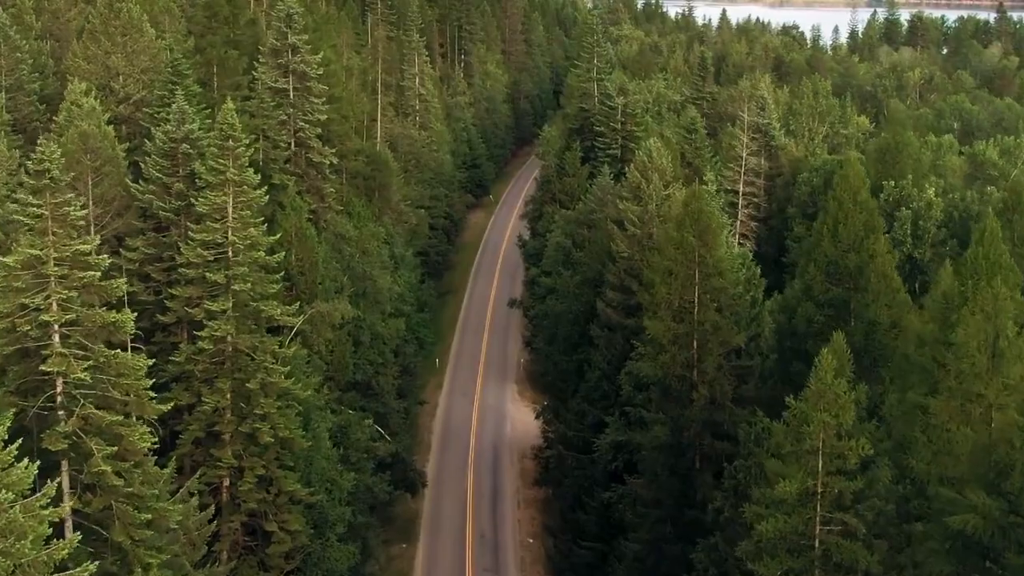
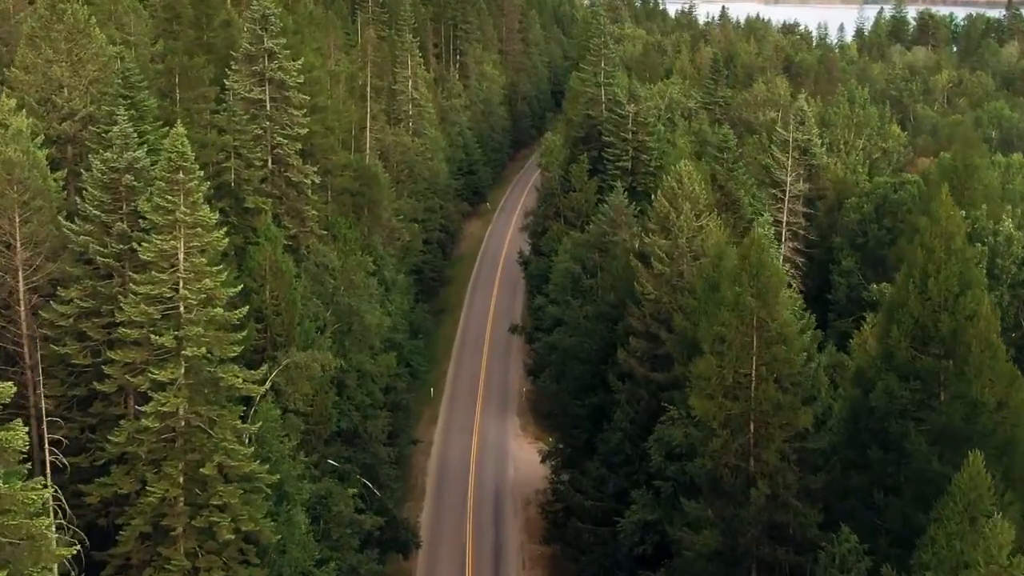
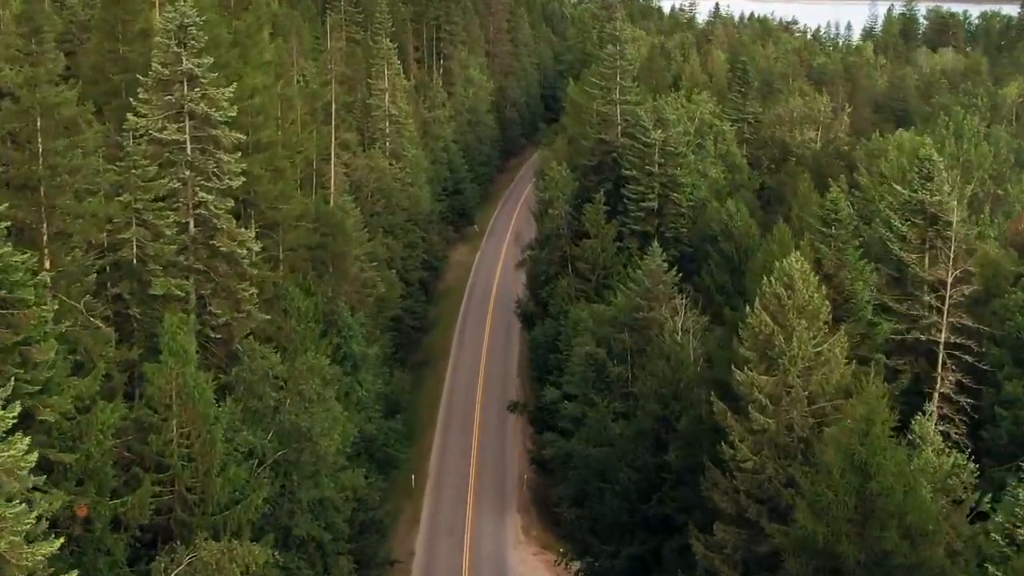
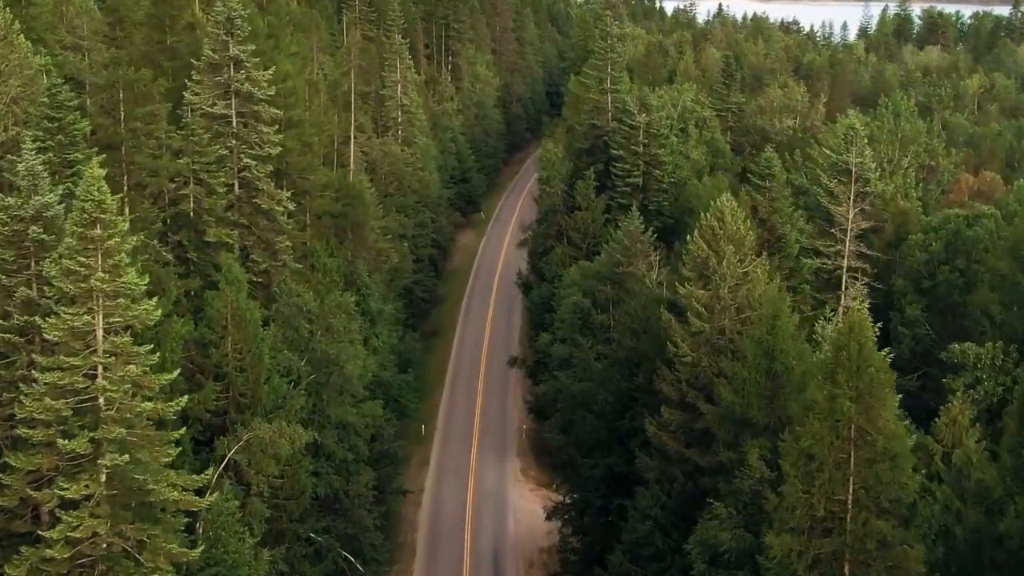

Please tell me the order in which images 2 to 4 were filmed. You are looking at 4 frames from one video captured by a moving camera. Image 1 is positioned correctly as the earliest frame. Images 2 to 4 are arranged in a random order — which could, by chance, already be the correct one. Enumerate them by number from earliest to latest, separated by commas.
2, 4, 3
